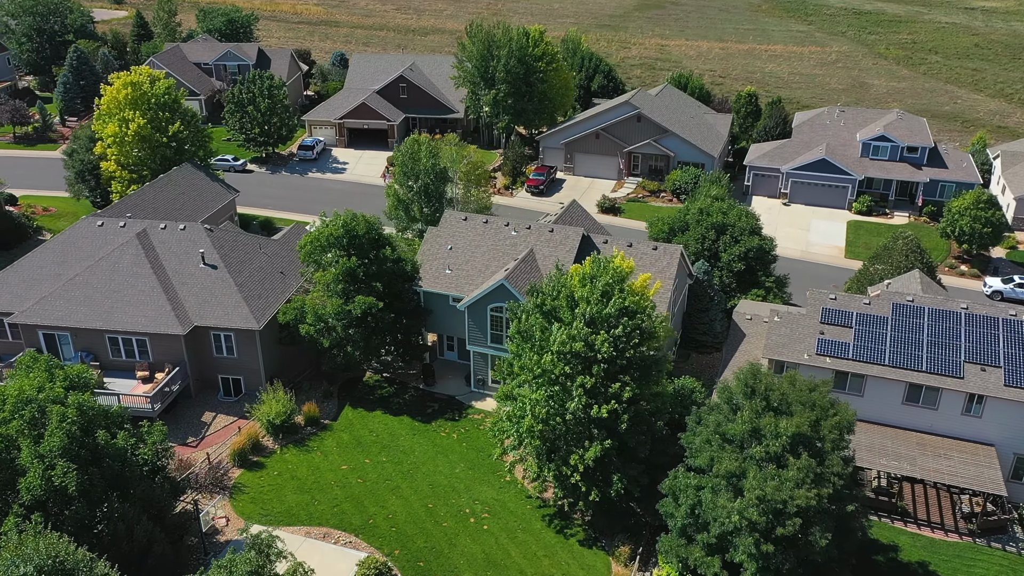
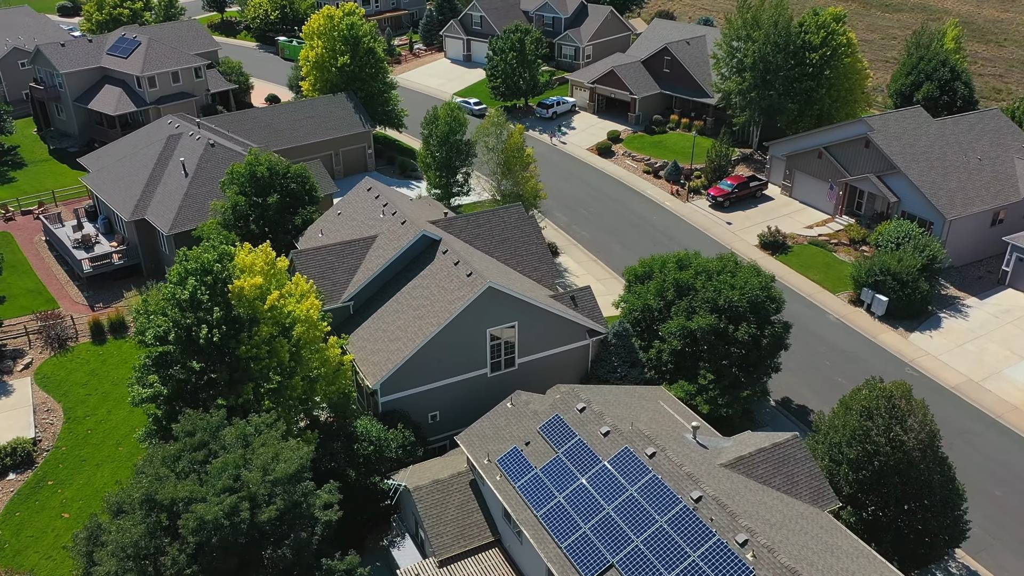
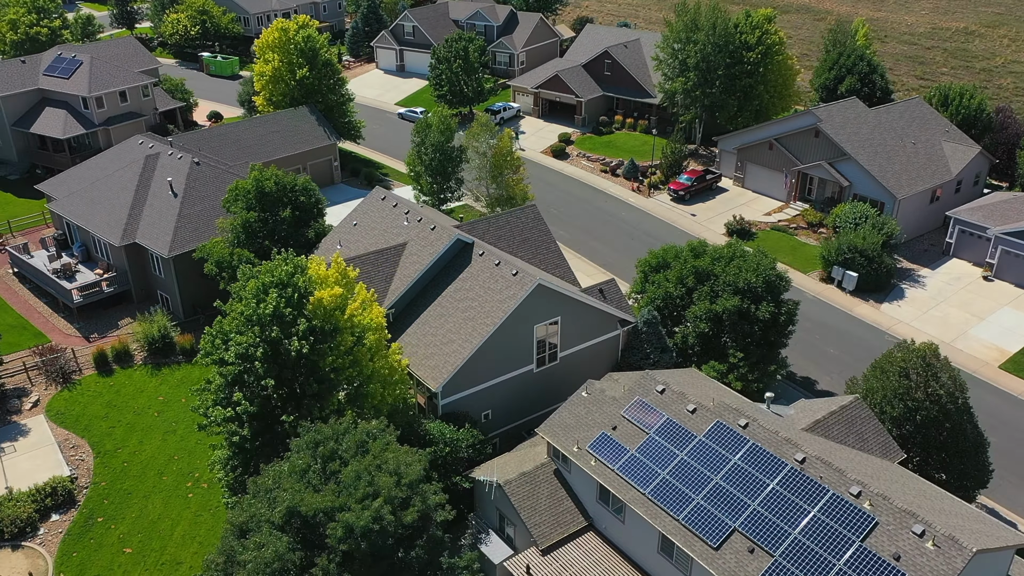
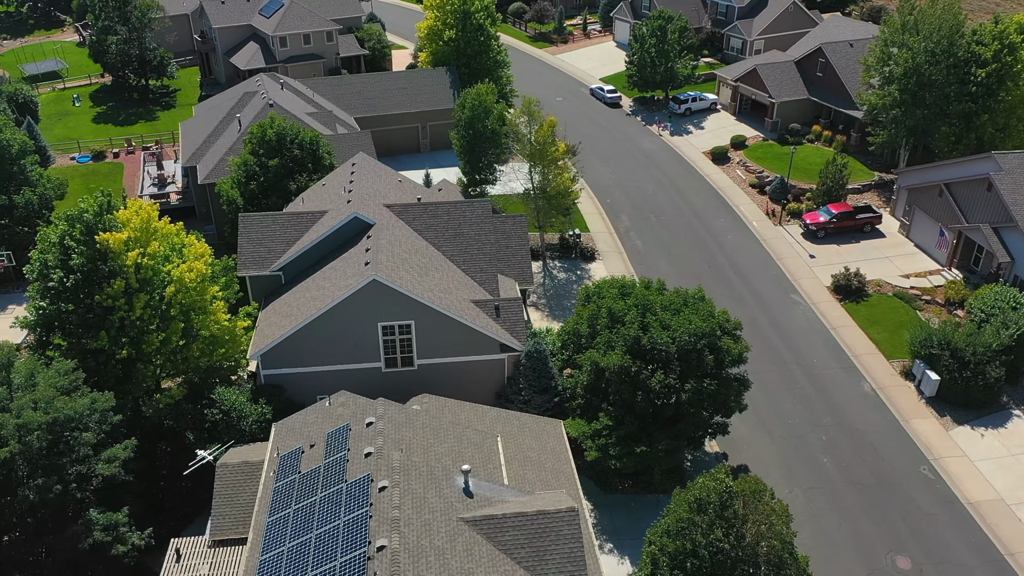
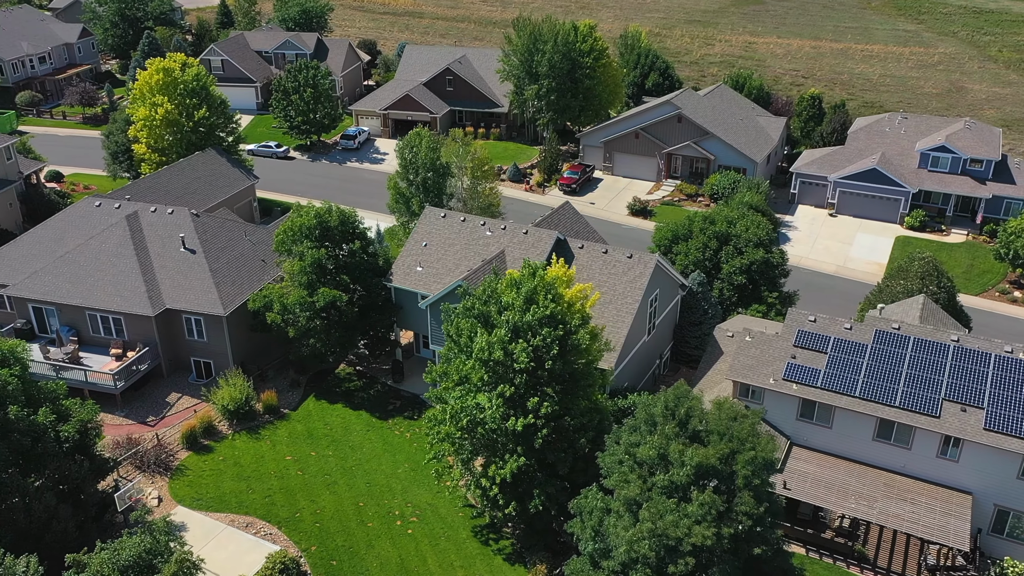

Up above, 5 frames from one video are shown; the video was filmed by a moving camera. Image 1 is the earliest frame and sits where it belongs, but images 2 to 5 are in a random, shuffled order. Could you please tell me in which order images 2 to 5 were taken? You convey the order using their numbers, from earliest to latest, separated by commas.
5, 3, 2, 4
